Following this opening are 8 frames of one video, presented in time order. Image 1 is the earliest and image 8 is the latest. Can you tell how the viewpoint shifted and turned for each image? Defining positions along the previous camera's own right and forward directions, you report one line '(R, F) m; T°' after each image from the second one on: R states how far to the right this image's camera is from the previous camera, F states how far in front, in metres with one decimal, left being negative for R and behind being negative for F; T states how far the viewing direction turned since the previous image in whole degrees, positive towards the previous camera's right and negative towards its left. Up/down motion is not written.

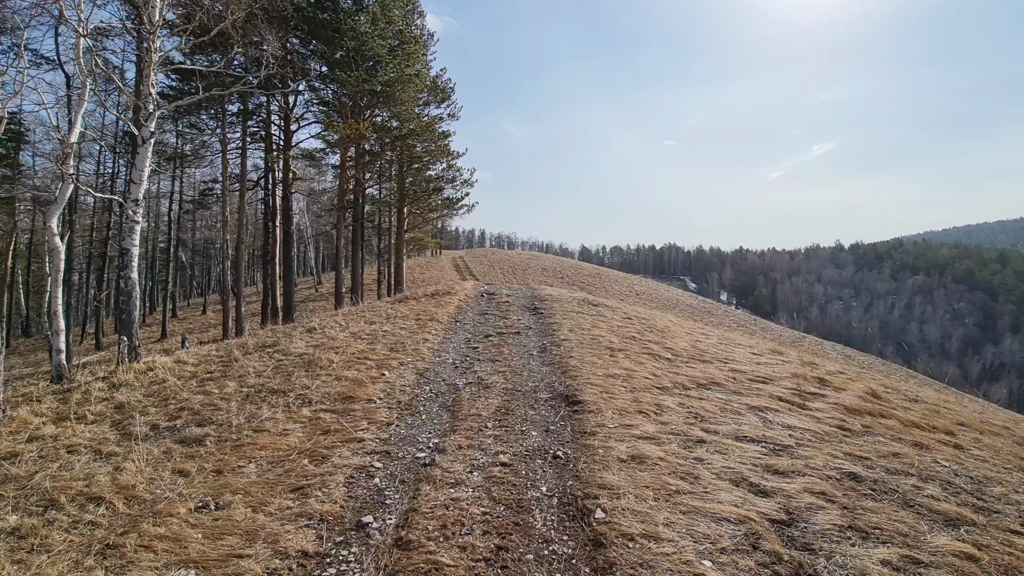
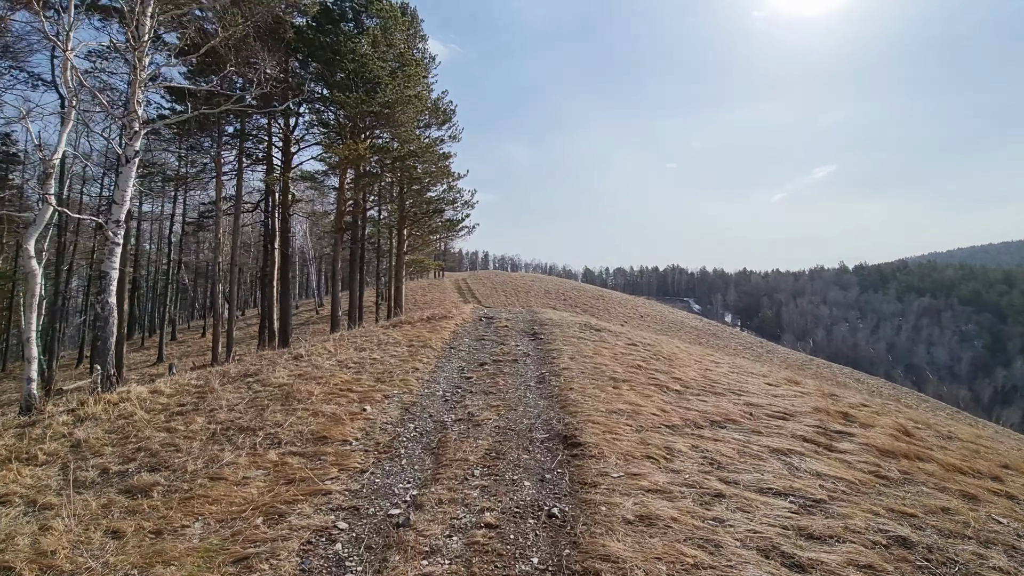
(+0.1, +0.4) m; 0°
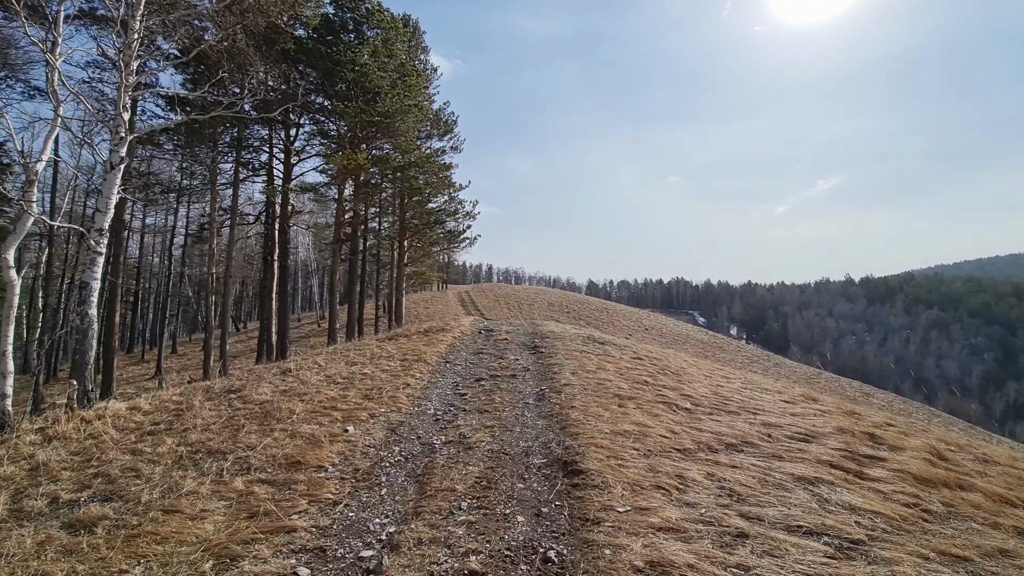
(+0.1, +0.3) m; 0°
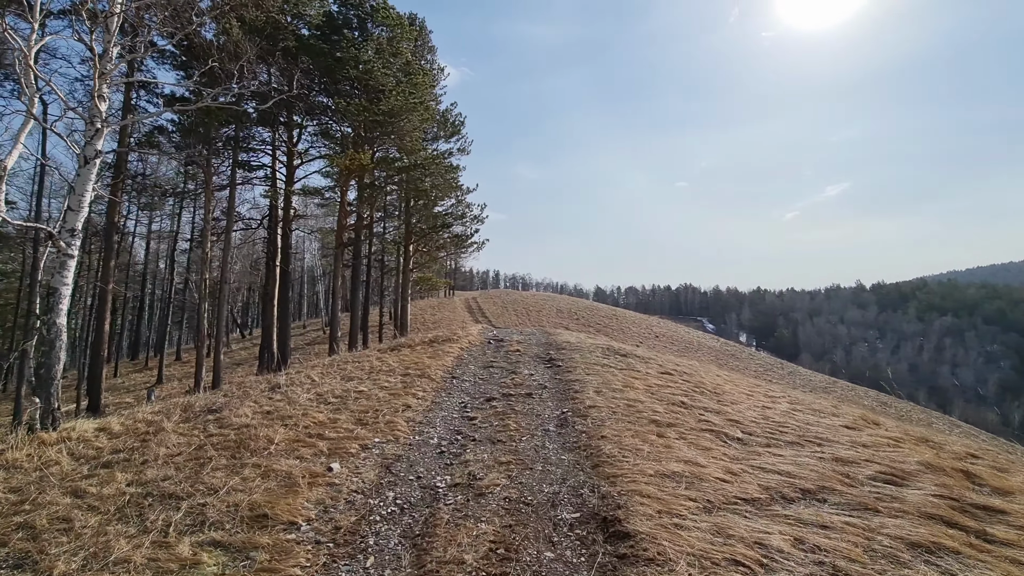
(-0.1, +0.6) m; -1°
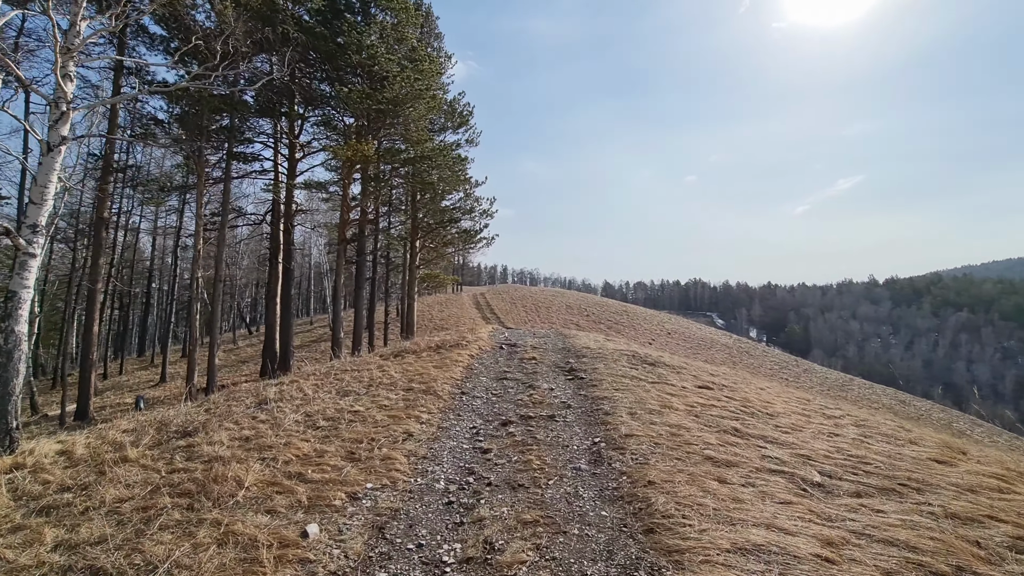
(-0.1, +0.7) m; -1°
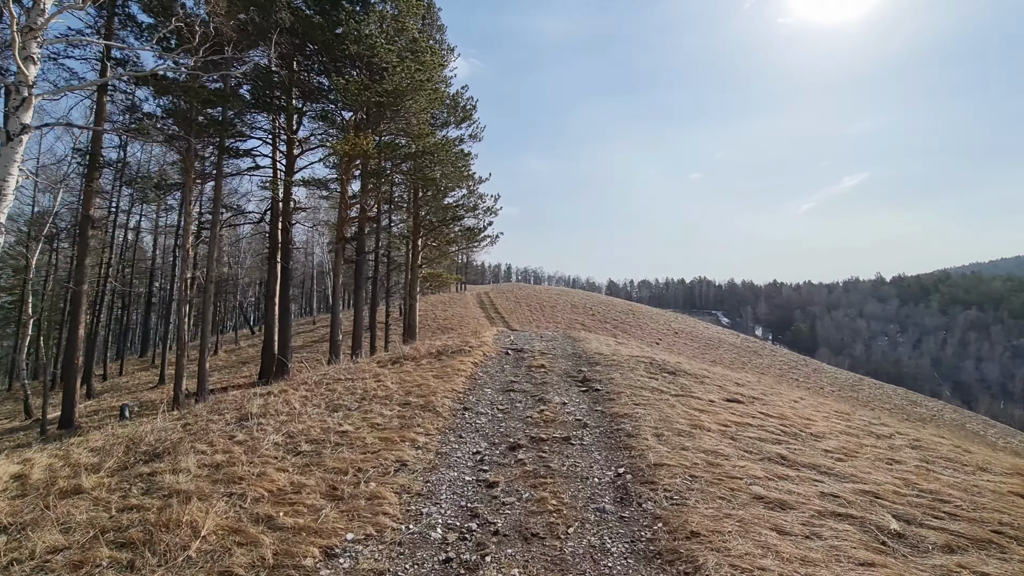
(0.0, +0.5) m; 0°
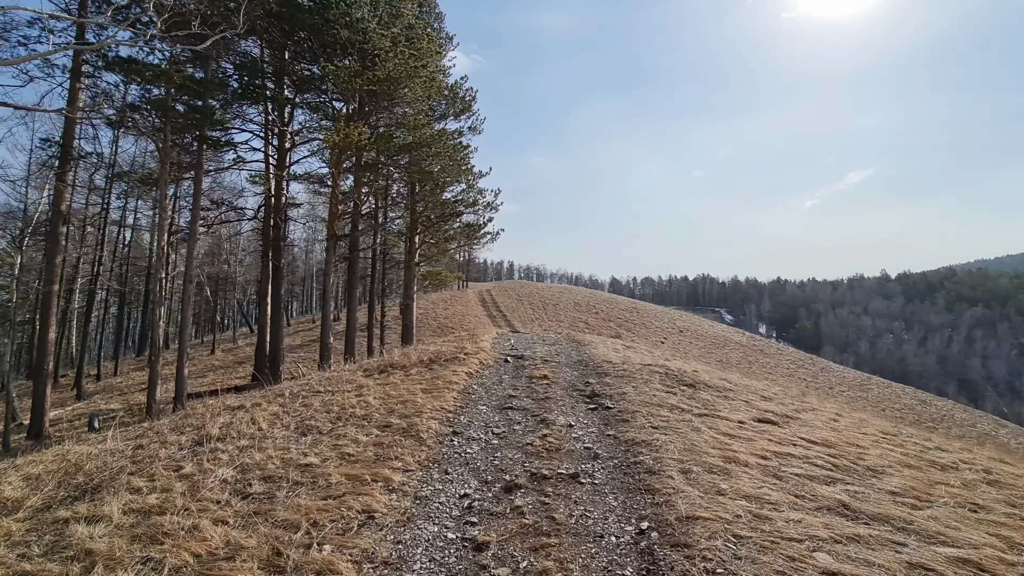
(0.0, +0.6) m; 0°
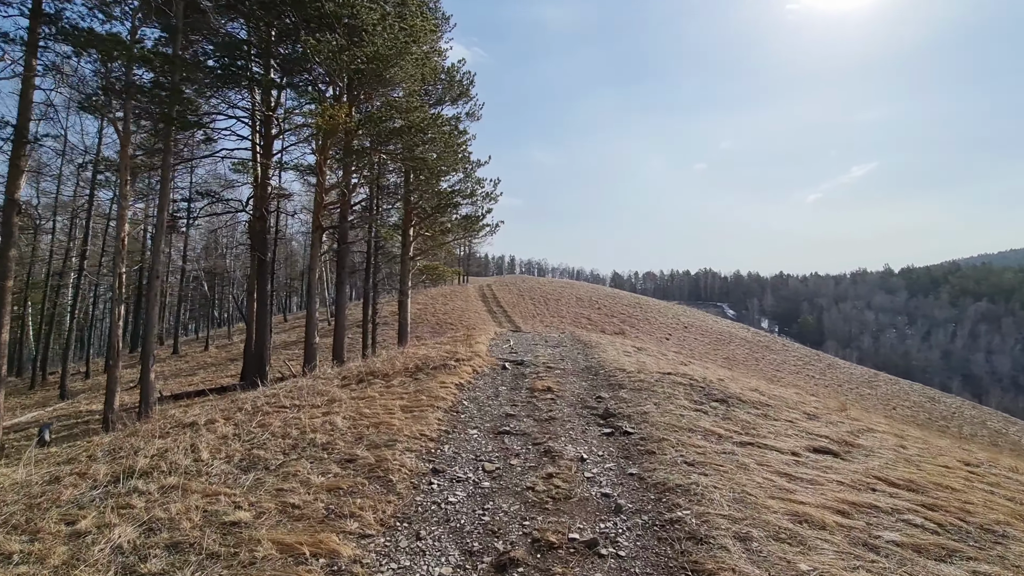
(0.0, +0.8) m; 0°
